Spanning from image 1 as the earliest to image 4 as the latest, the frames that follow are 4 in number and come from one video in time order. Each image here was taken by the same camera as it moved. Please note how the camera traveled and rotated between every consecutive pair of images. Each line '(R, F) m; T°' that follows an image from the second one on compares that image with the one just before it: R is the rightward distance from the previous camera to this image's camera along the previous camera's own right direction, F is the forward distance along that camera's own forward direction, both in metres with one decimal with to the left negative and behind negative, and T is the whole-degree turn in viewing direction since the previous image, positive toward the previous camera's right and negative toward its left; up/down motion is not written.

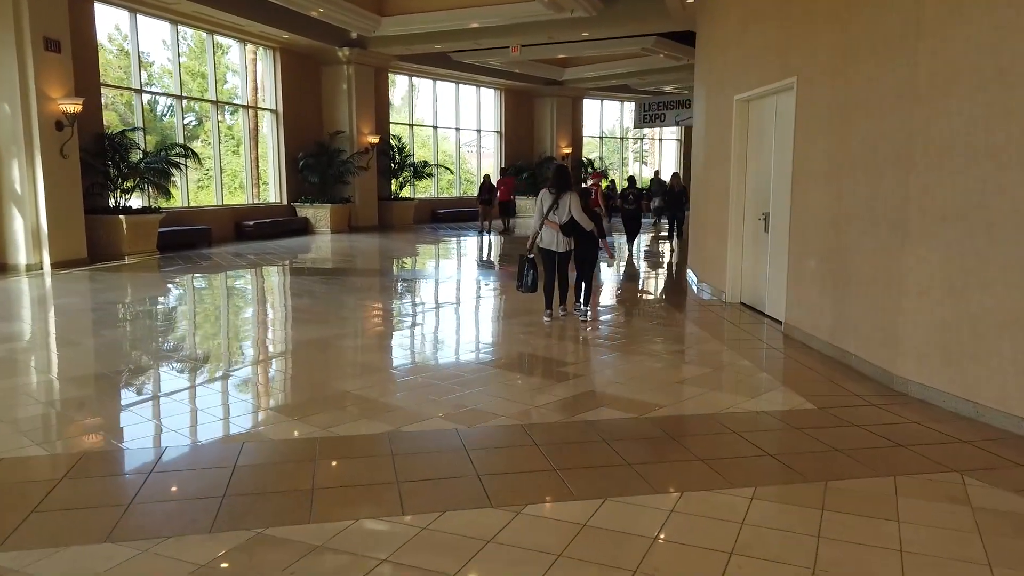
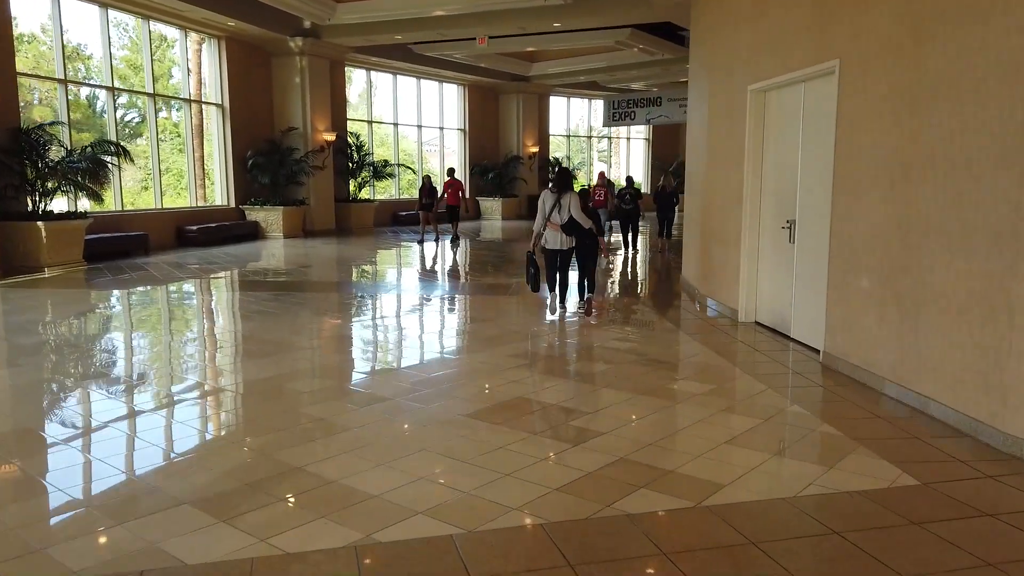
(-0.2, +0.9) m; +3°
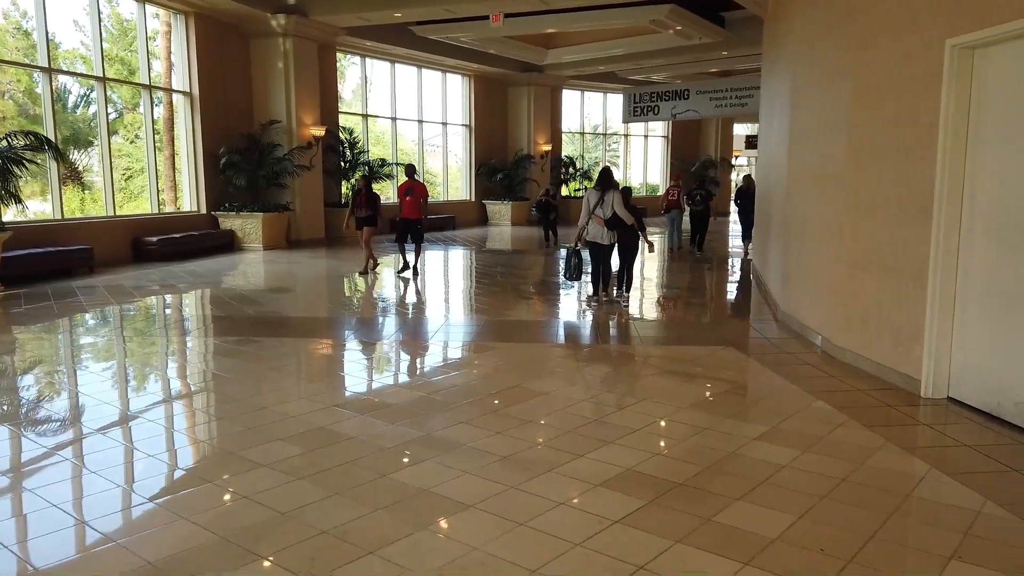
(-0.4, +1.9) m; 0°
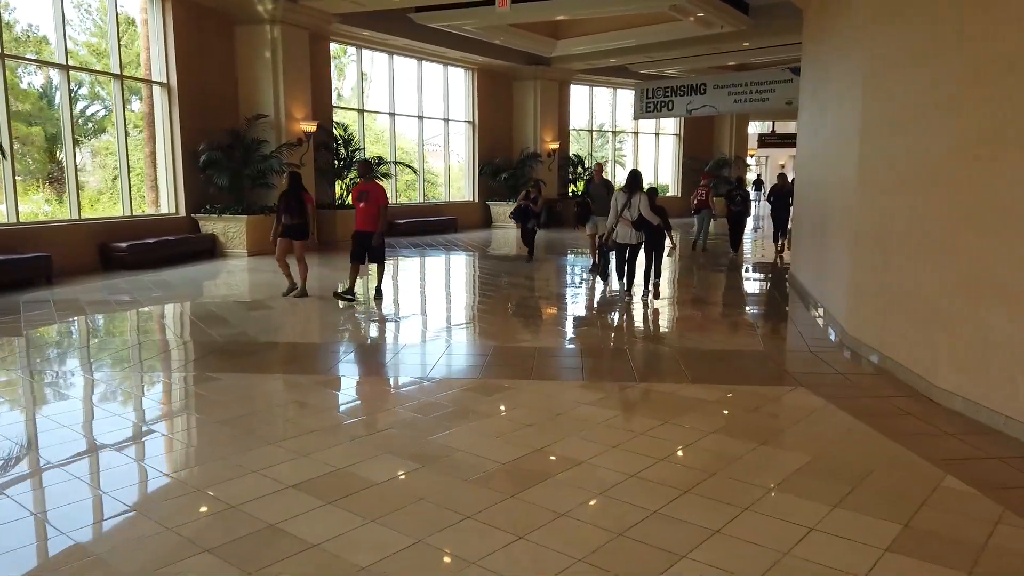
(-0.1, +1.0) m; 0°
